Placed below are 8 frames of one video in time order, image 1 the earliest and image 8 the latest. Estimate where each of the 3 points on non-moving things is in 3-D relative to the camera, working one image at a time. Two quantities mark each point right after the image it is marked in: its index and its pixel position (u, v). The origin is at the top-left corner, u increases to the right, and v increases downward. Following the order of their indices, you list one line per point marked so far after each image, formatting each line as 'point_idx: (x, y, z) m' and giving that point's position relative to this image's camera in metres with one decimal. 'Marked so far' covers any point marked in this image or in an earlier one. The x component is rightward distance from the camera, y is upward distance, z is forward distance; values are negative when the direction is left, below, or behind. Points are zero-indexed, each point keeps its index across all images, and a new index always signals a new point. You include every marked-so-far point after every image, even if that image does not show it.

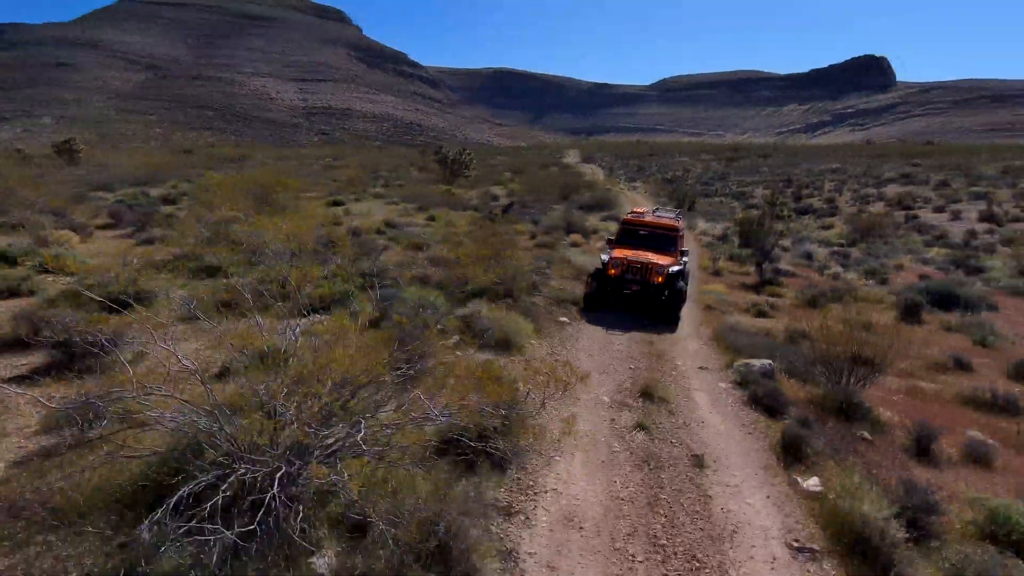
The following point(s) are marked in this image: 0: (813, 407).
0: (+3.3, -1.3, +7.8) m
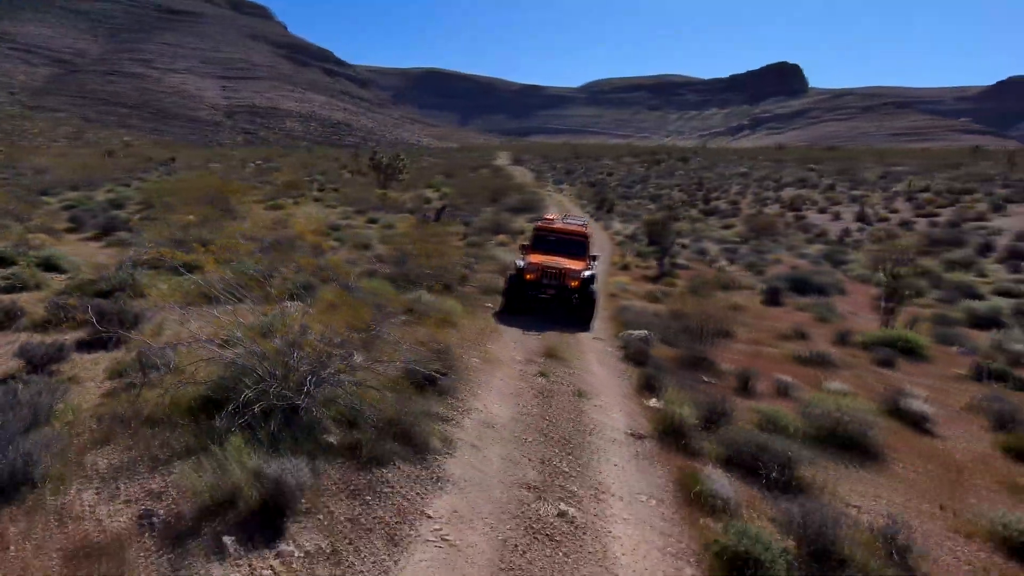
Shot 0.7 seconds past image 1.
0: (+2.3, -1.0, +10.4) m
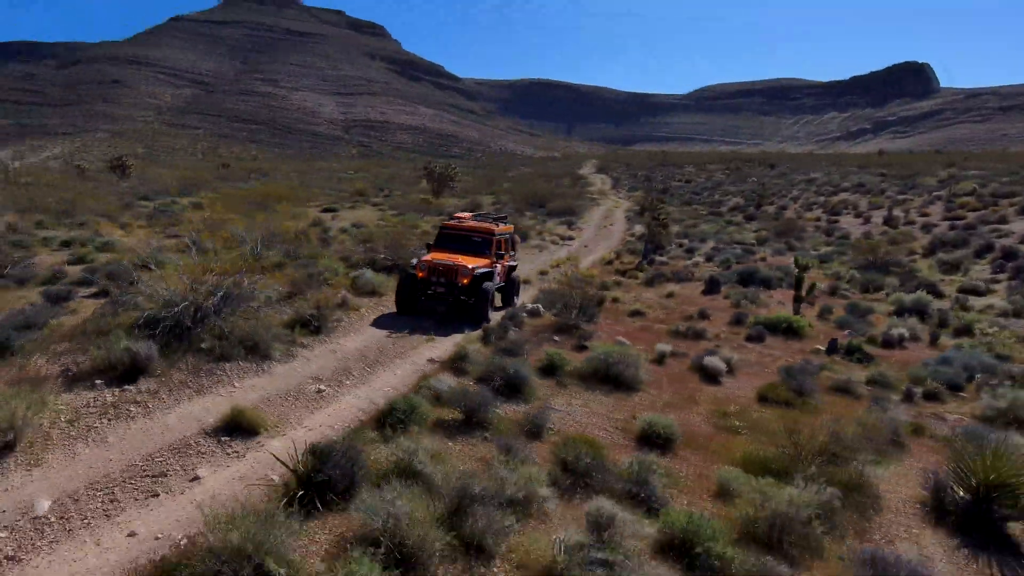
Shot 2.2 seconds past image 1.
0: (+0.5, -0.7, +12.9) m
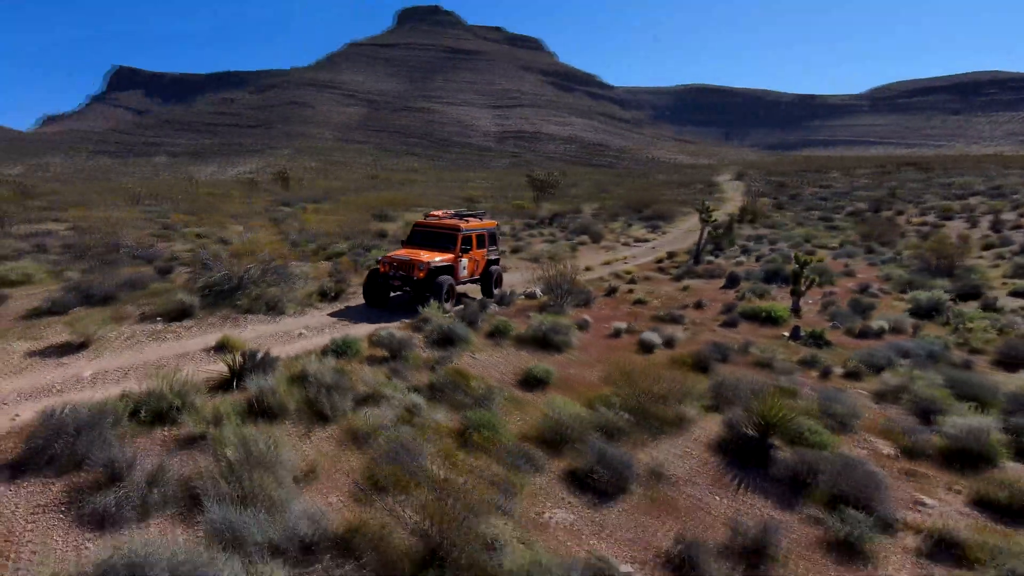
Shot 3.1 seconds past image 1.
0: (+0.3, -0.3, +15.2) m
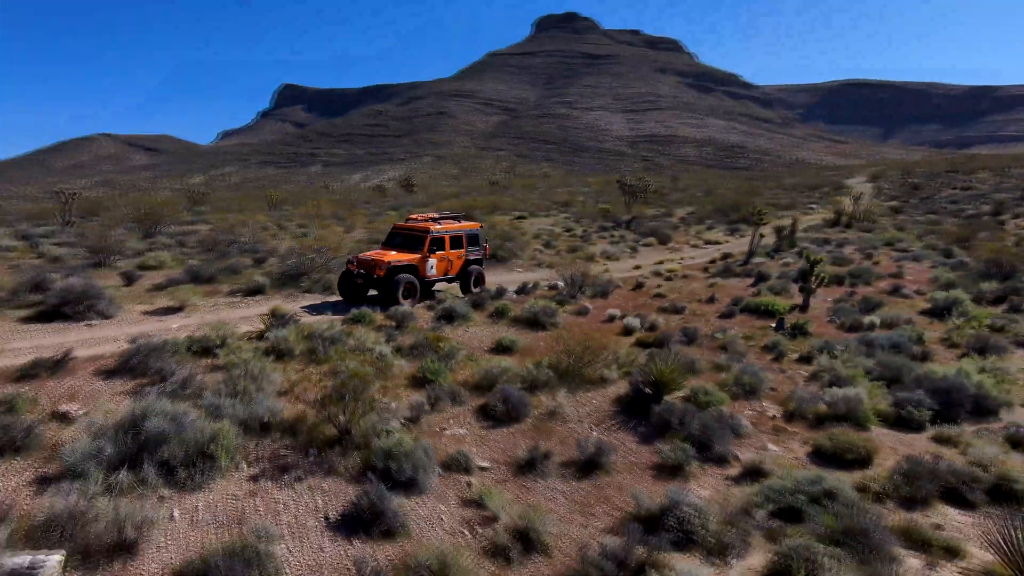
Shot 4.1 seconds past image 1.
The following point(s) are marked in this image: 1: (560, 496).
0: (+0.8, -0.1, +17.7) m
1: (+0.6, -2.4, +7.9) m
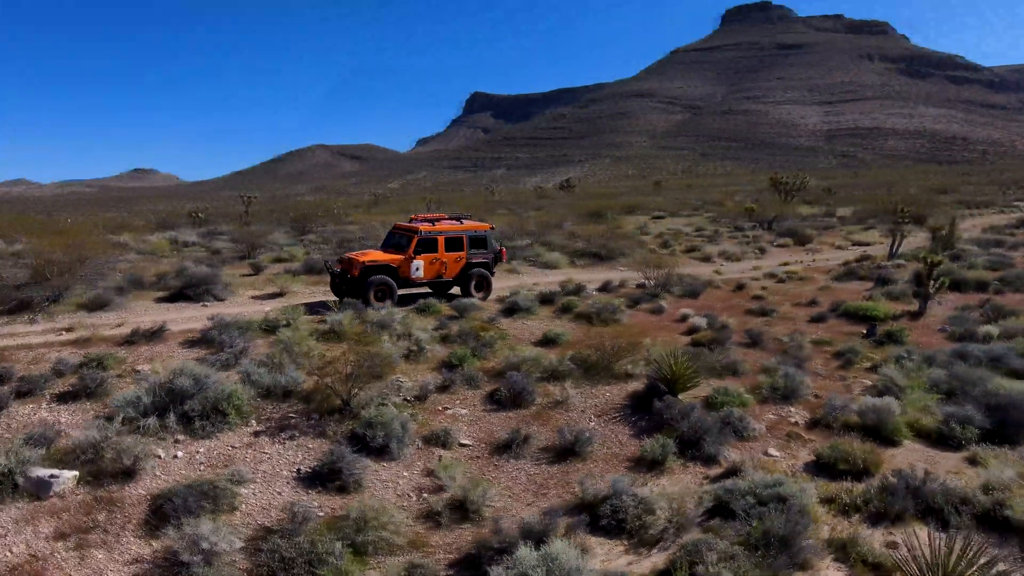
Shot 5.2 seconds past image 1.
0: (+3.0, -0.1, +17.7) m
1: (+0.1, -2.3, +8.3) m
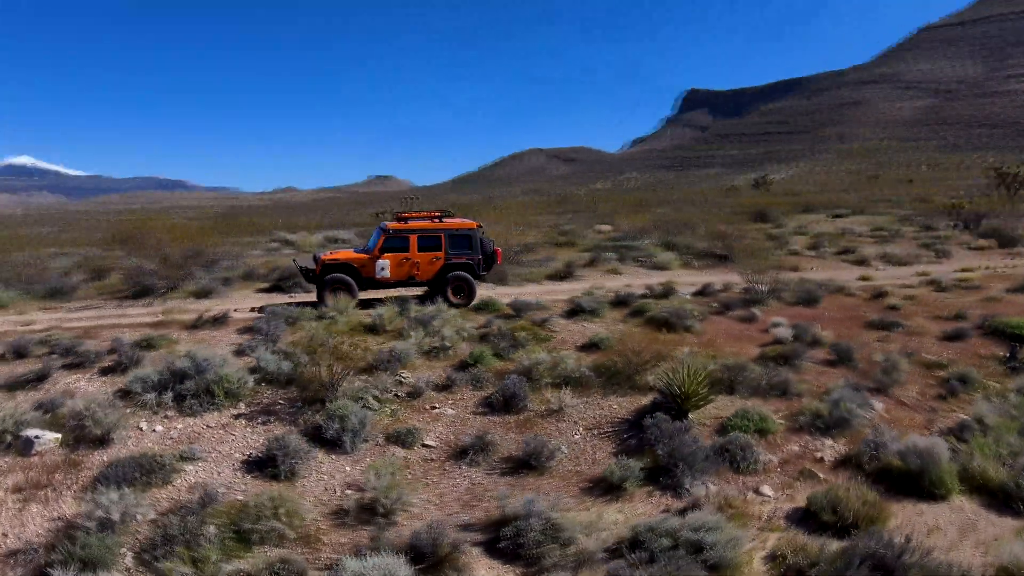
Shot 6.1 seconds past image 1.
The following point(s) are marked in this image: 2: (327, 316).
0: (+5.0, -0.2, +16.0) m
1: (-0.5, -2.3, +7.8) m
2: (-3.4, -0.5, +12.7) m
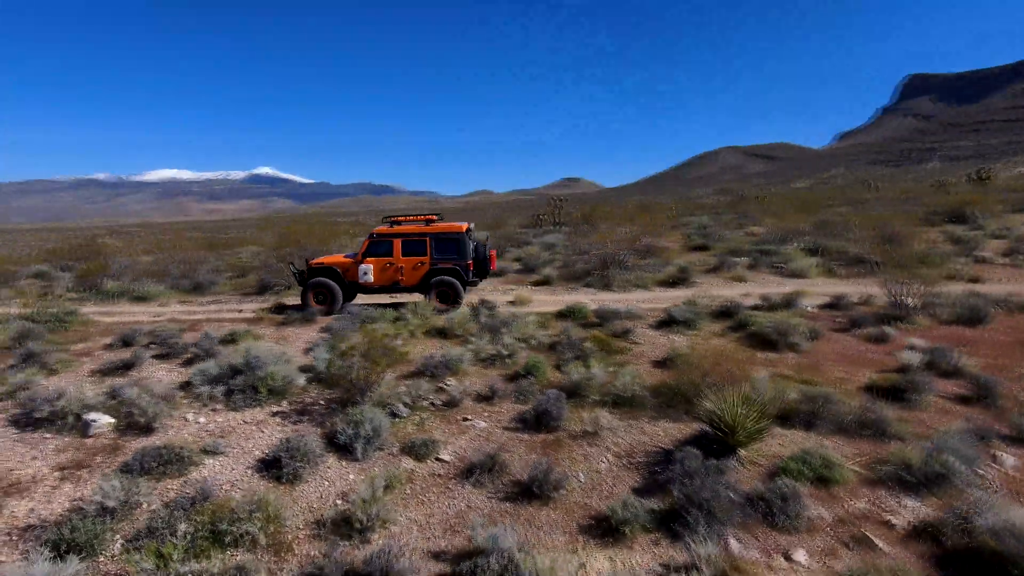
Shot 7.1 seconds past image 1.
0: (+7.0, -0.4, +13.6) m
1: (-0.6, -2.4, +7.3) m
2: (-2.0, -0.6, +12.8) m
